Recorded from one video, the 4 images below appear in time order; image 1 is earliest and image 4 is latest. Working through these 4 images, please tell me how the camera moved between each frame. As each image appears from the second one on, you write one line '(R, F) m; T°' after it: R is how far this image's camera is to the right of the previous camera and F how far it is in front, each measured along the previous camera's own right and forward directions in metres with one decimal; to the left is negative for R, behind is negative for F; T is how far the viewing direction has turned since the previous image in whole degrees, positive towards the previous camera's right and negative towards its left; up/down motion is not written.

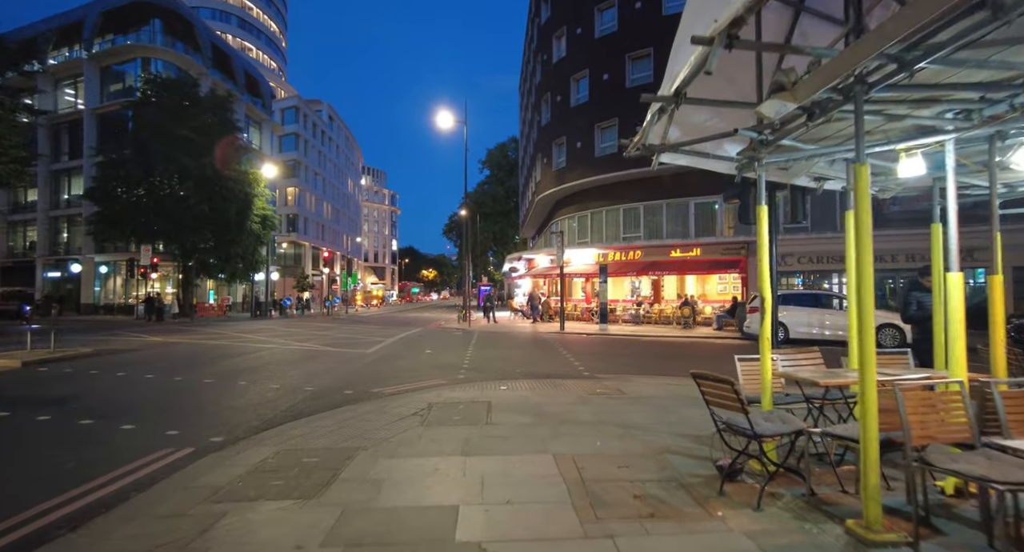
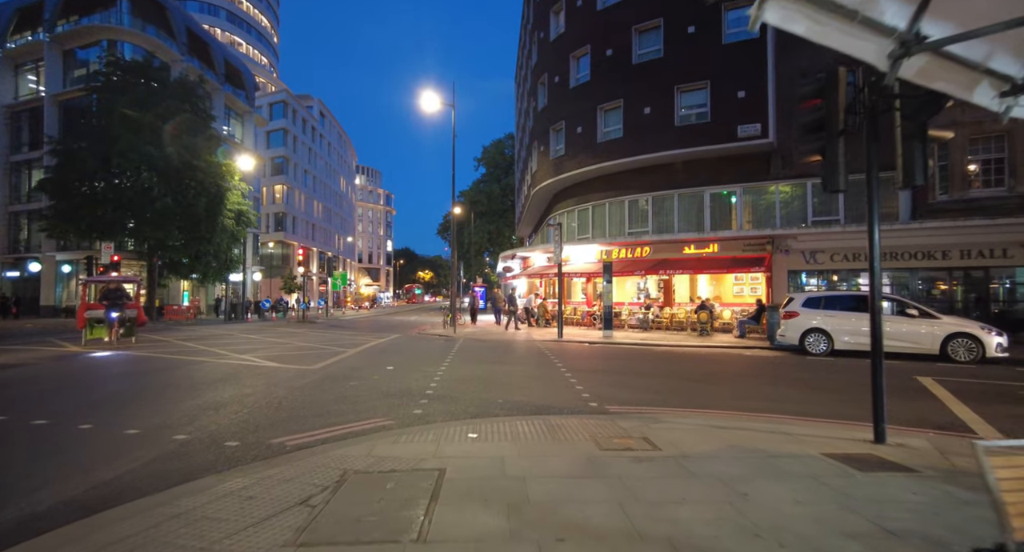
(+0.3, +2.8) m; 0°
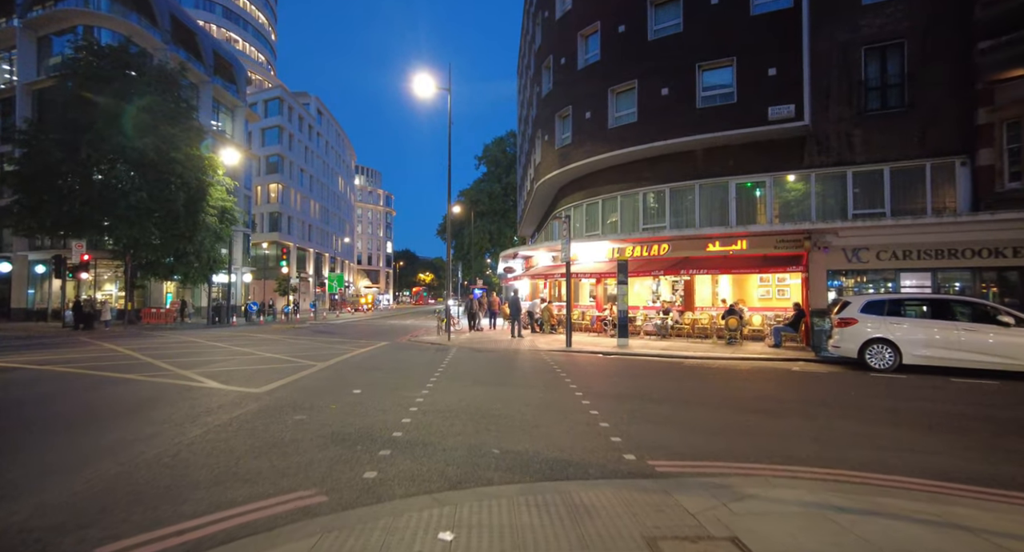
(0.0, +2.3) m; 0°
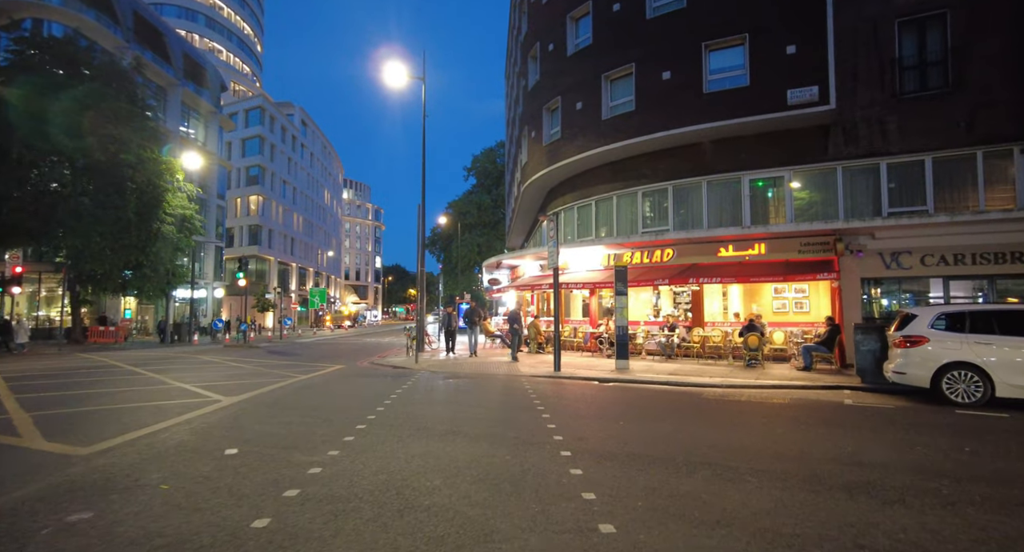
(+0.5, +2.7) m; +1°
